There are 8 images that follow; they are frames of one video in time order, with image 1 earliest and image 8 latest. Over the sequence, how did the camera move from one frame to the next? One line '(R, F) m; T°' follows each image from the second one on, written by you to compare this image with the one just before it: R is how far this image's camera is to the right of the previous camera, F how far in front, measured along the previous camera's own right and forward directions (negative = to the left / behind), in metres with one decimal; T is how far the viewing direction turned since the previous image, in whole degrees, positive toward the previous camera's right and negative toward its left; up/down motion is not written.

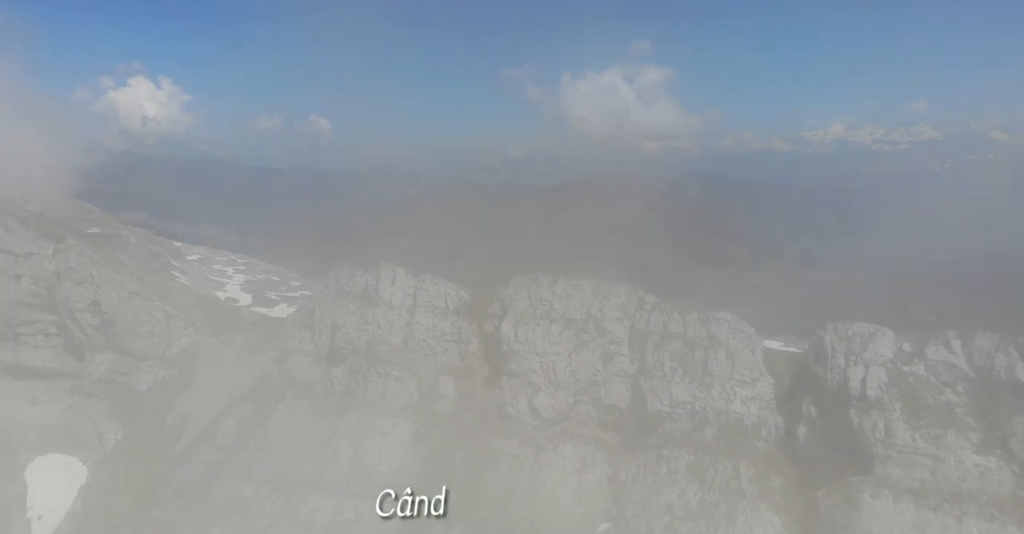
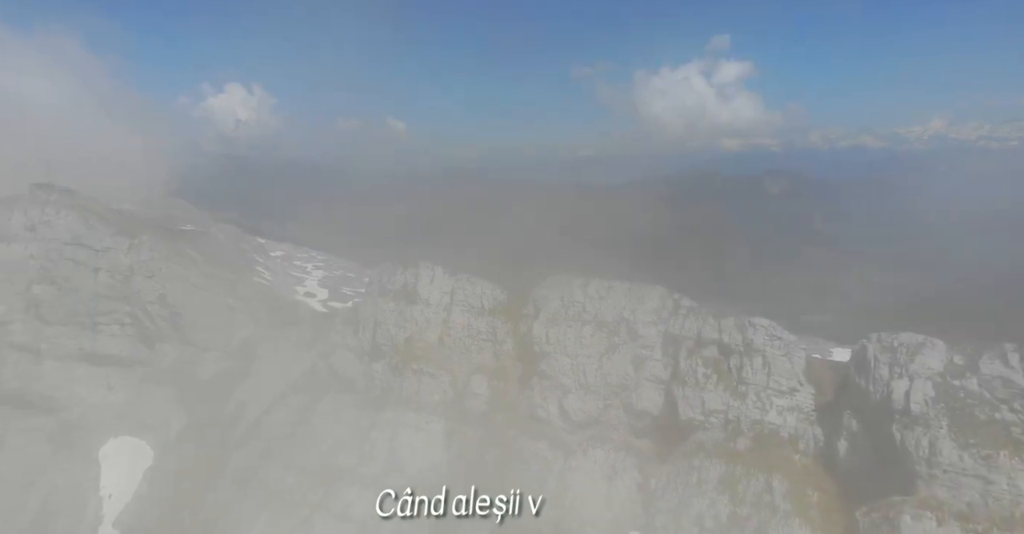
(+1.5, +0.3) m; -5°
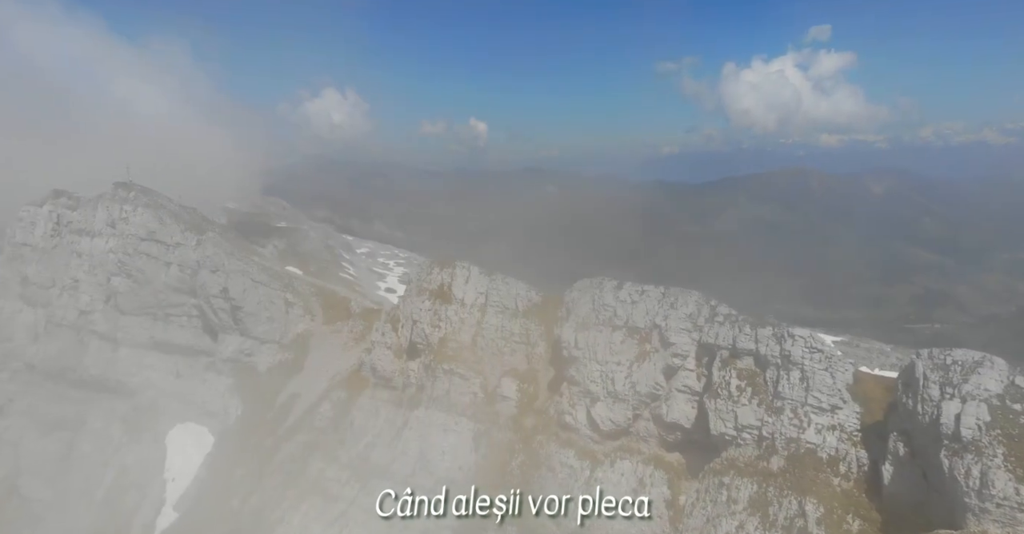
(+1.9, +0.9) m; -6°
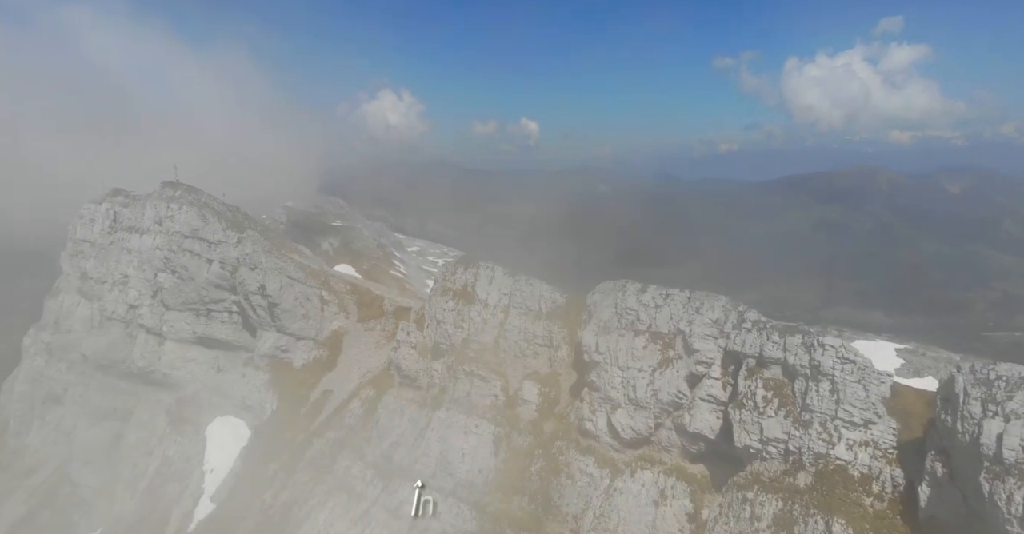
(+1.1, +0.7) m; -4°
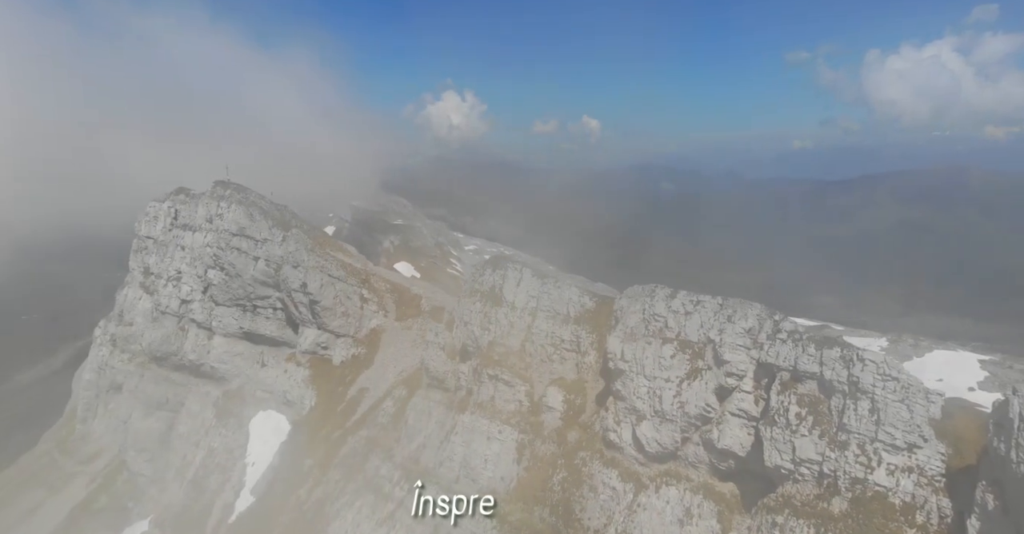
(+1.3, +1.0) m; -4°
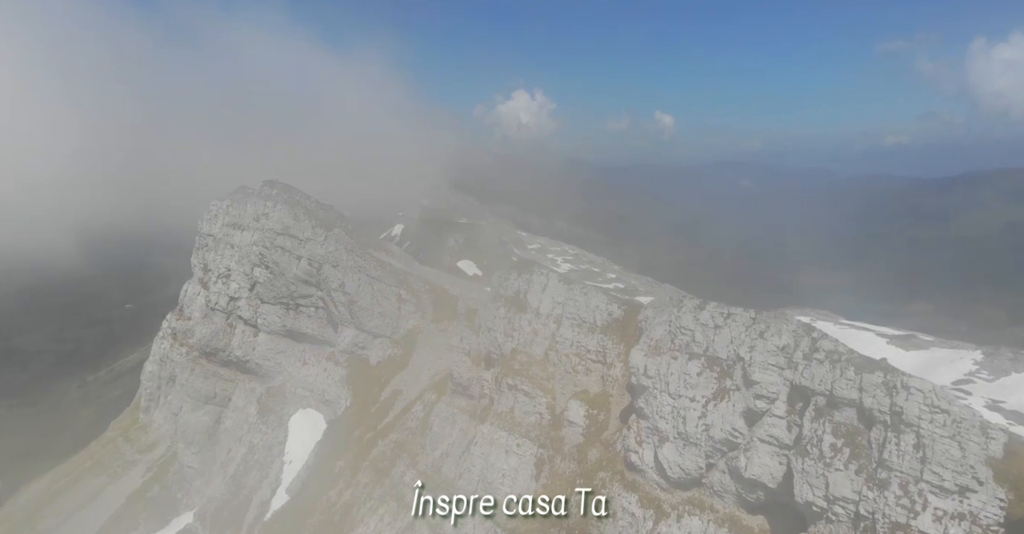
(+1.7, +1.6) m; -5°
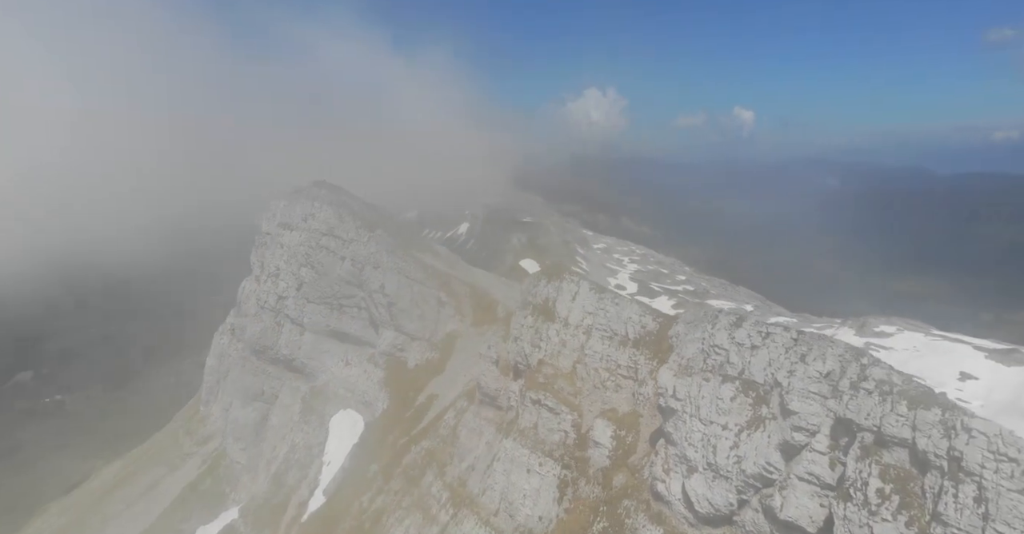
(+1.6, +1.8) m; -5°
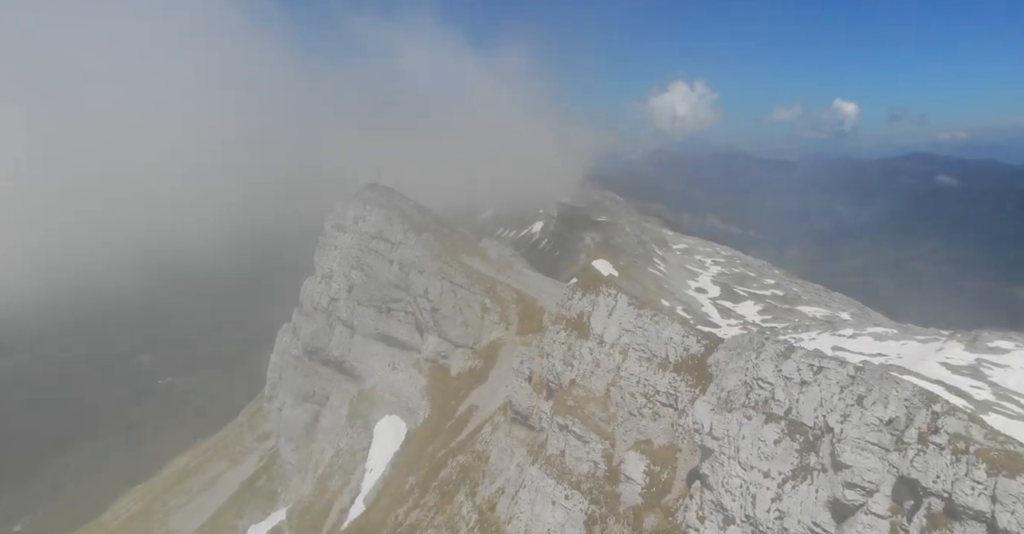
(+1.8, +2.3) m; -6°
